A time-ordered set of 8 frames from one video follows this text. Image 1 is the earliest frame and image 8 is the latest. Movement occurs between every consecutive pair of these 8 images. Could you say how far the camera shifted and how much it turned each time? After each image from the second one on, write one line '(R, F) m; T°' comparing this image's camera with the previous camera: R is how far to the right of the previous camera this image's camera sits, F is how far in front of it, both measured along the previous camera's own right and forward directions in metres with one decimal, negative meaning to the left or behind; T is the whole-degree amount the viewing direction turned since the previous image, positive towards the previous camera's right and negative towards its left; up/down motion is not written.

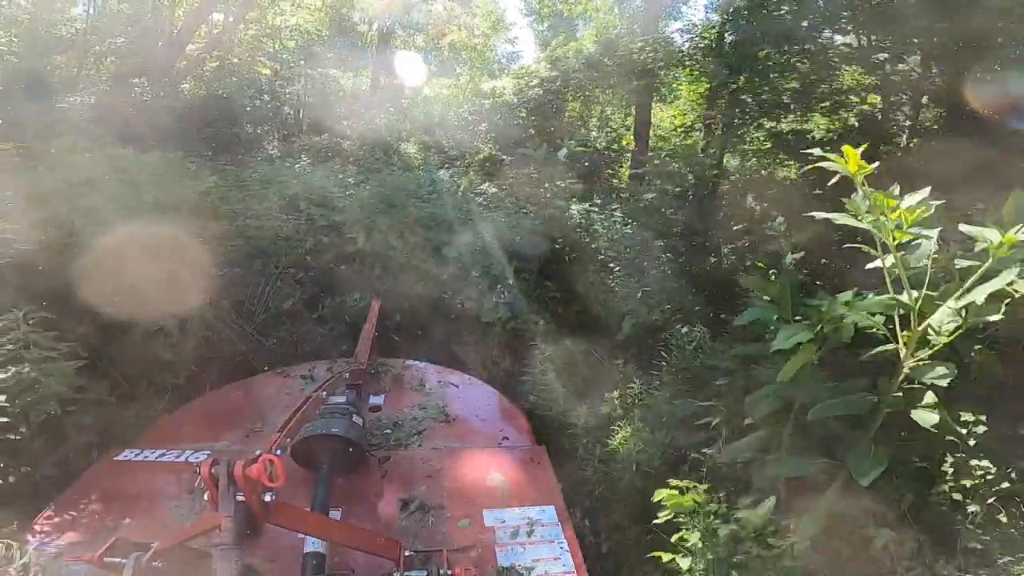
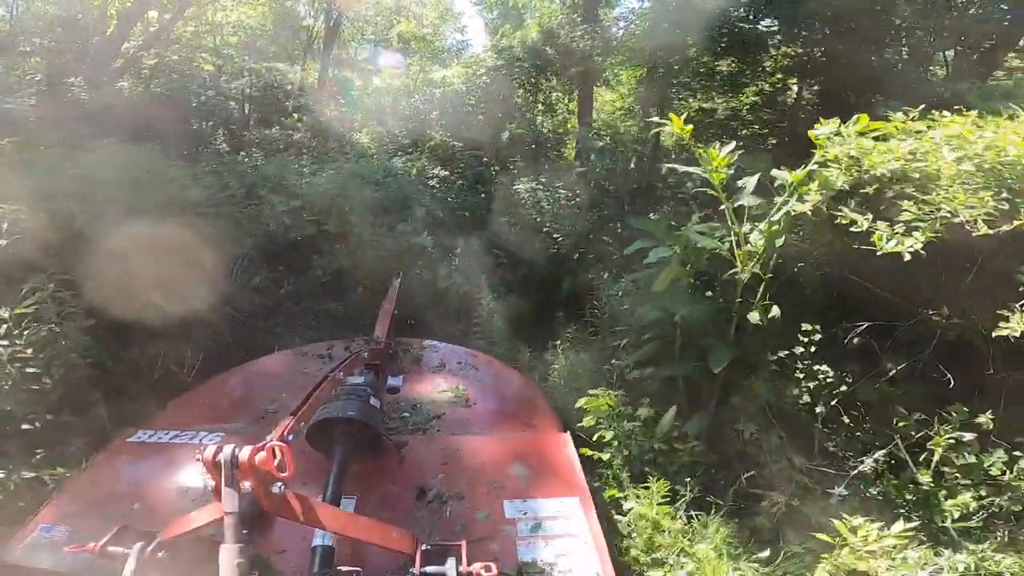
(+0.1, -0.6) m; +4°
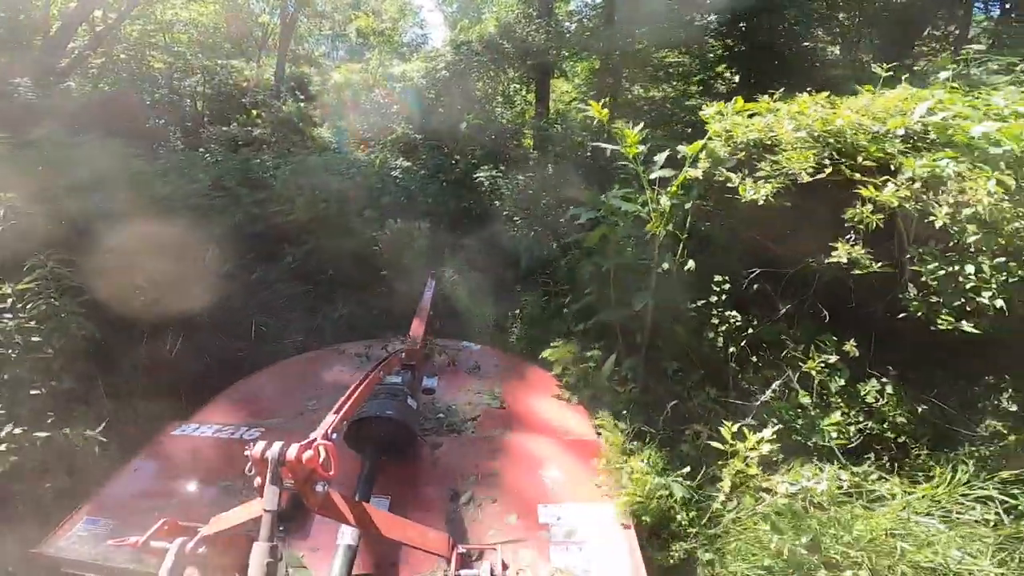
(+0.1, -0.4) m; +3°
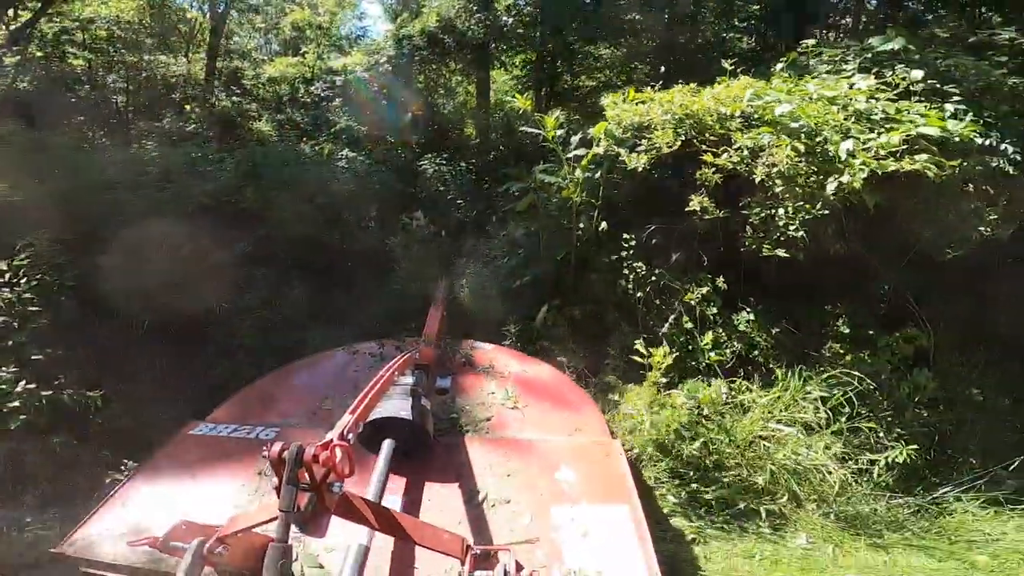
(0.0, -0.6) m; +5°
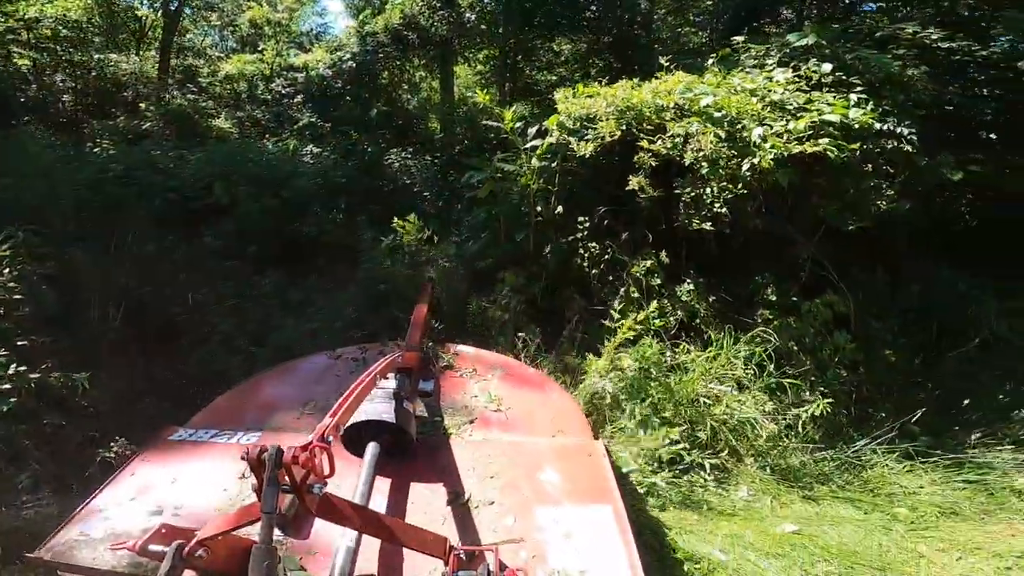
(0.0, -0.3) m; +3°
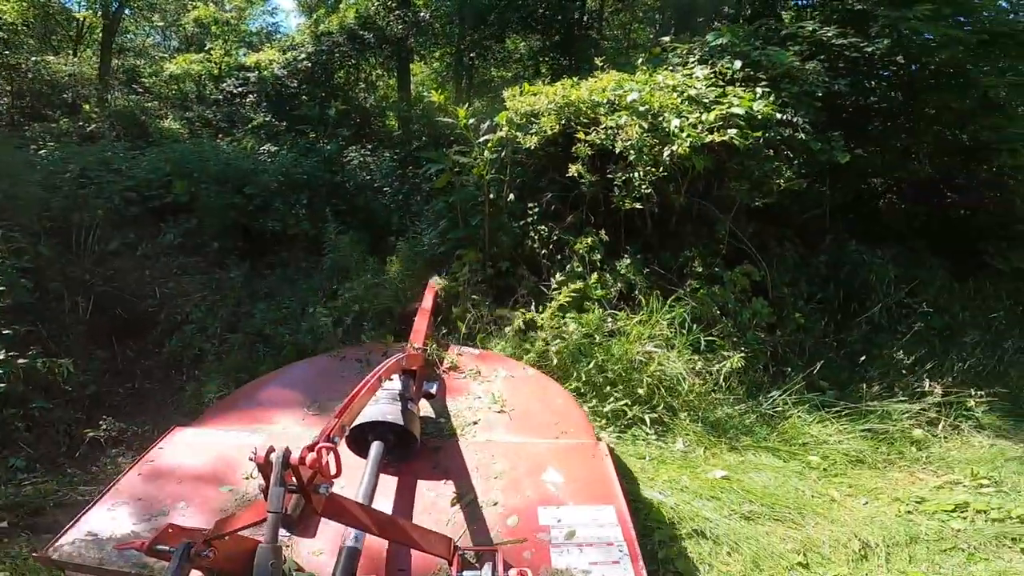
(0.0, -0.4) m; +4°
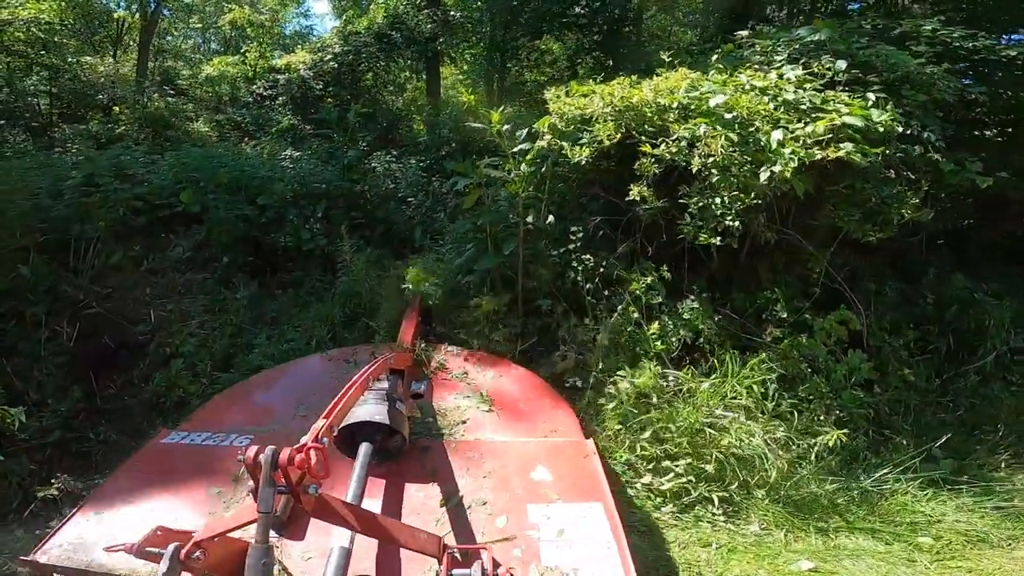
(-0.1, +0.8) m; -3°
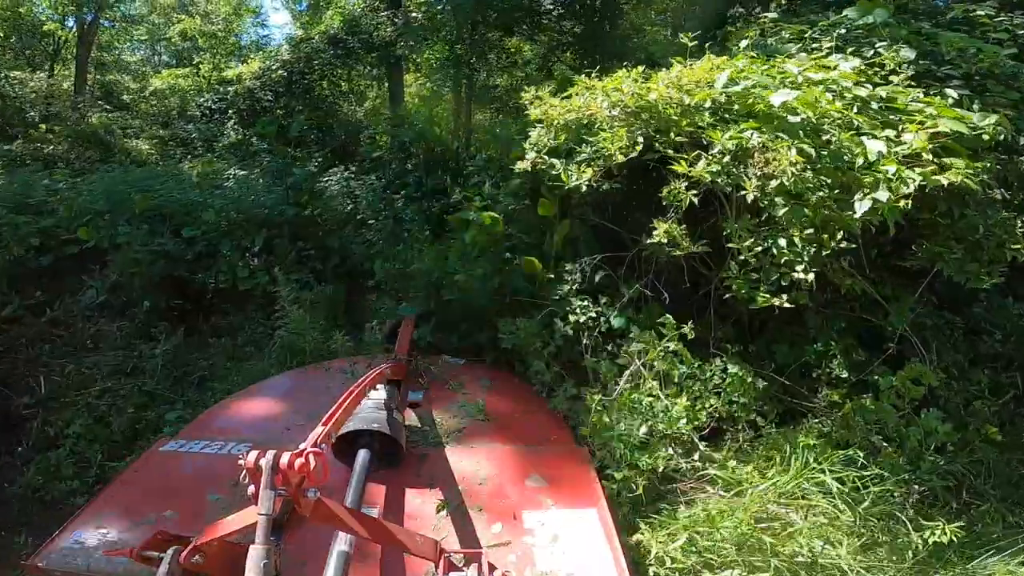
(0.0, +0.9) m; +3°
